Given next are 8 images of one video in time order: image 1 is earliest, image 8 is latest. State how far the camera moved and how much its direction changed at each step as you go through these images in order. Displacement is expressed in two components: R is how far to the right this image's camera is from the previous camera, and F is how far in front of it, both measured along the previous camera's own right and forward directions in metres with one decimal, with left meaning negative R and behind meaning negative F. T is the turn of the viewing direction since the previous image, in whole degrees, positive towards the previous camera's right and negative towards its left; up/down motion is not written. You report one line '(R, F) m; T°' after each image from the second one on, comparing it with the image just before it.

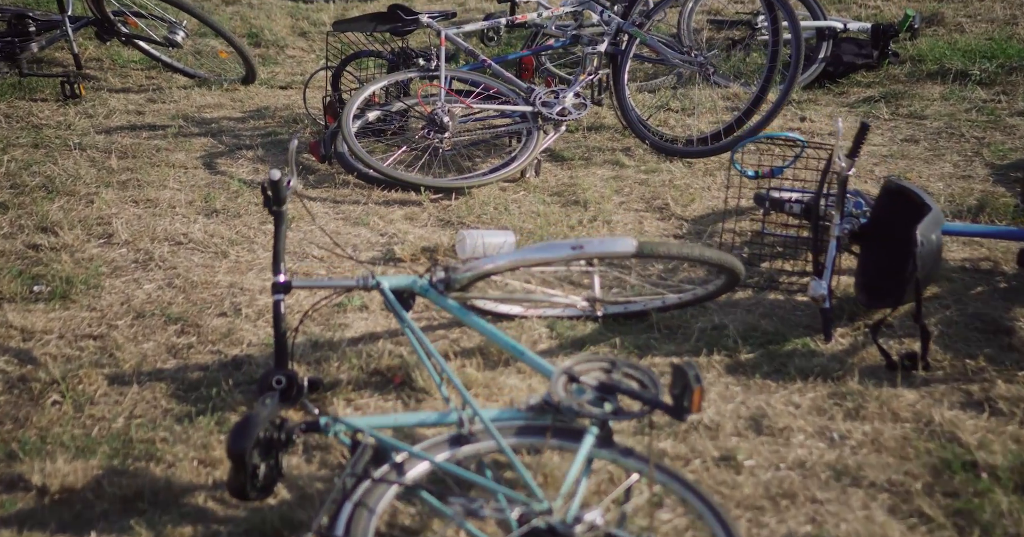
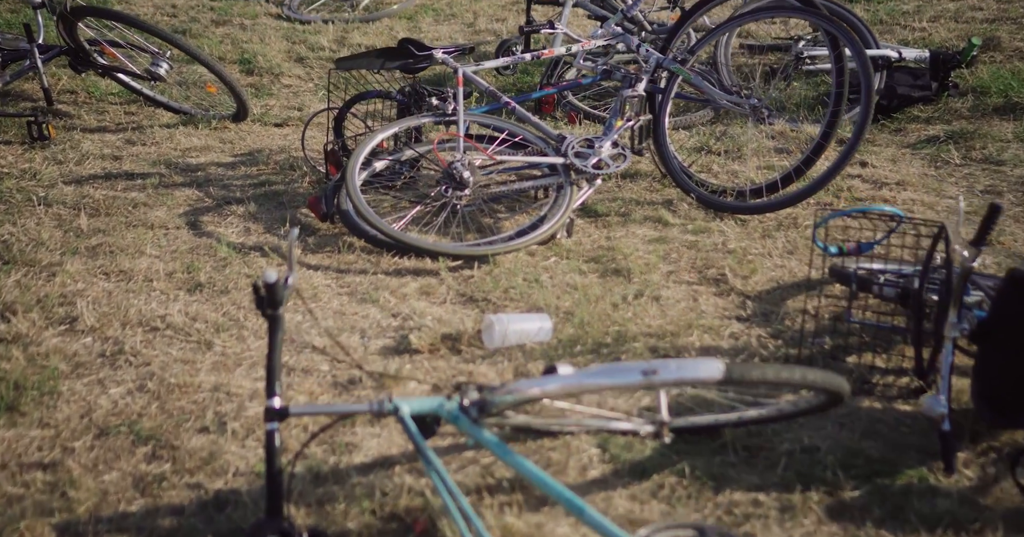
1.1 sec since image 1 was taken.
(-0.1, +0.7) m; 0°
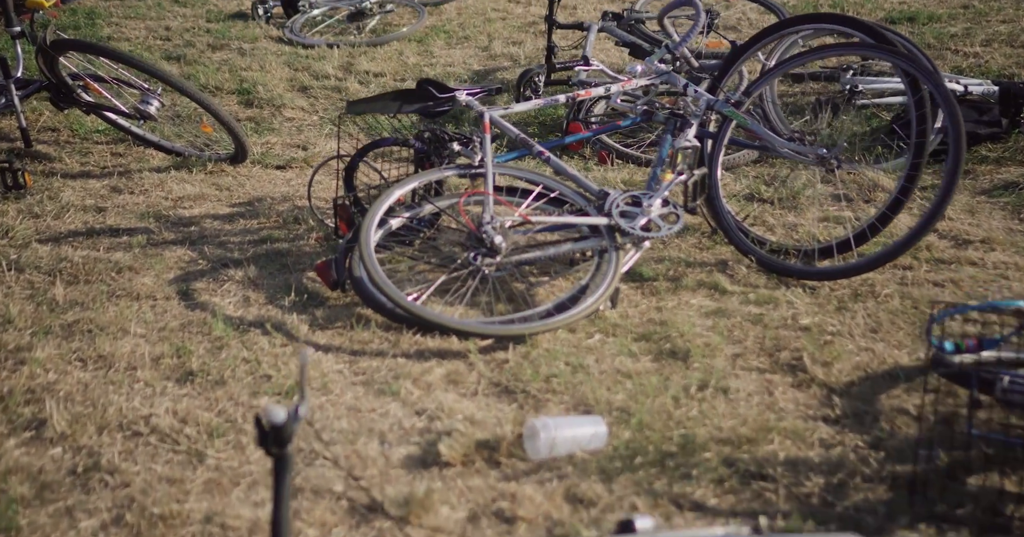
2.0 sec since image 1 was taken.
(-0.1, +0.6) m; 0°
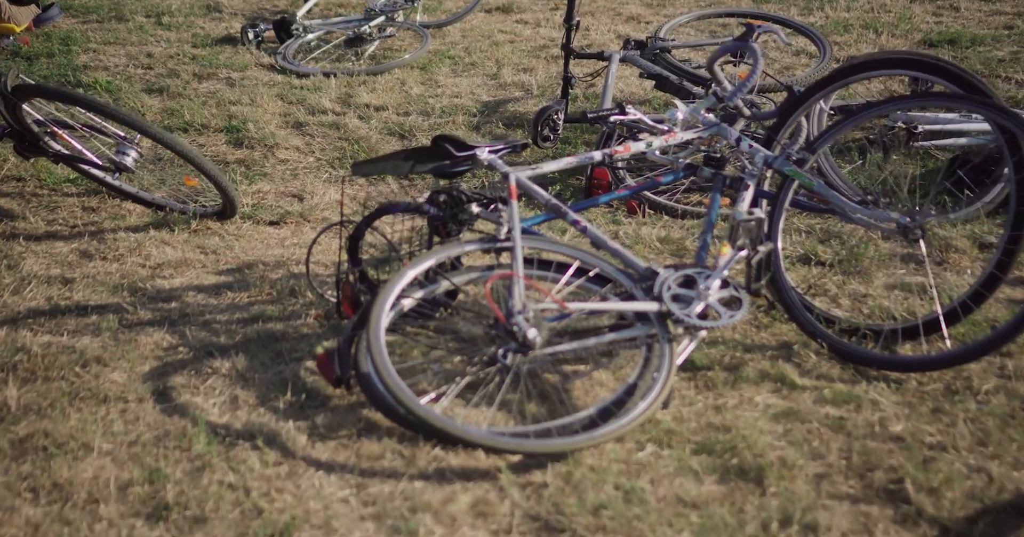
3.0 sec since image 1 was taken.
(-0.1, +0.6) m; 0°
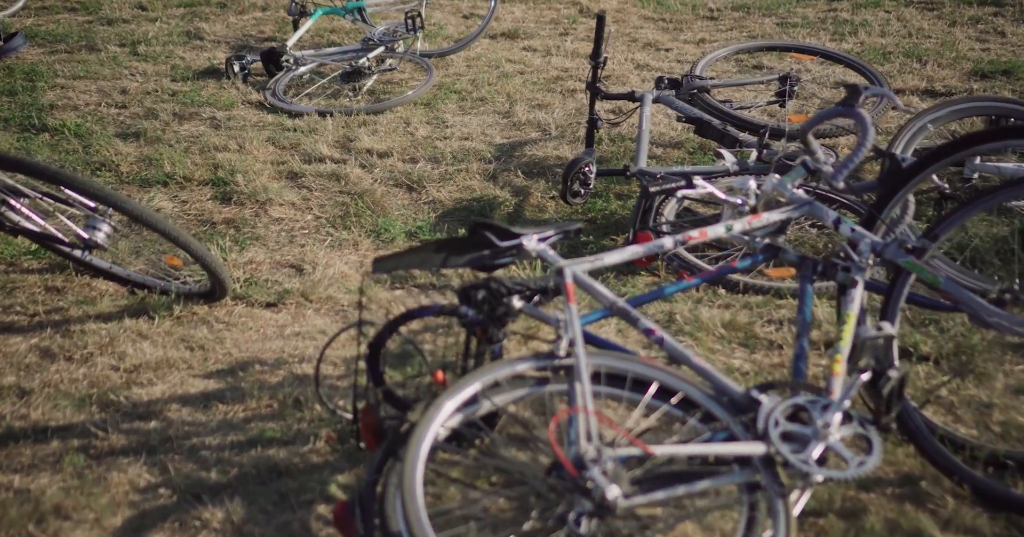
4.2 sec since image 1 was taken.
(-0.2, +0.8) m; +1°
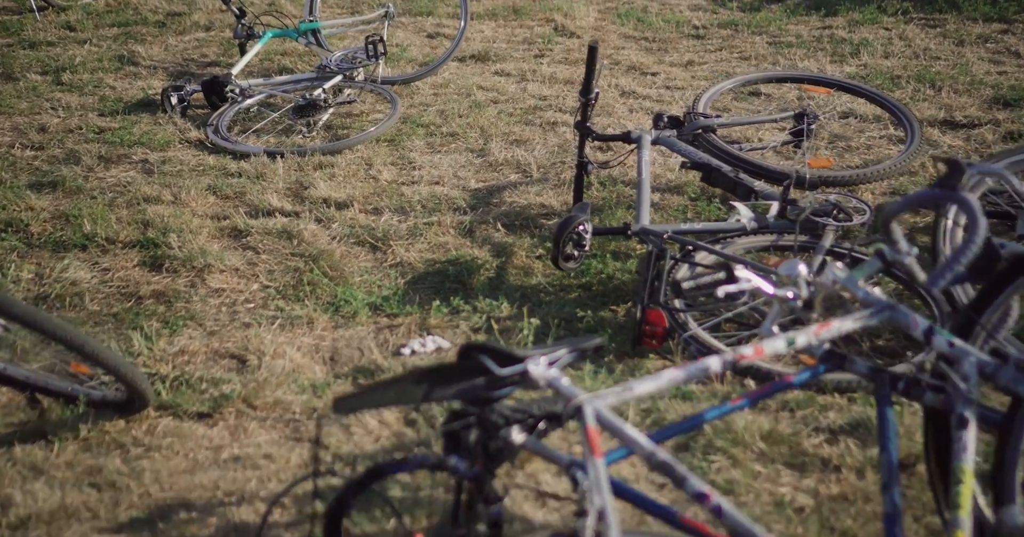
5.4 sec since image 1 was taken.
(-0.1, +0.8) m; +2°
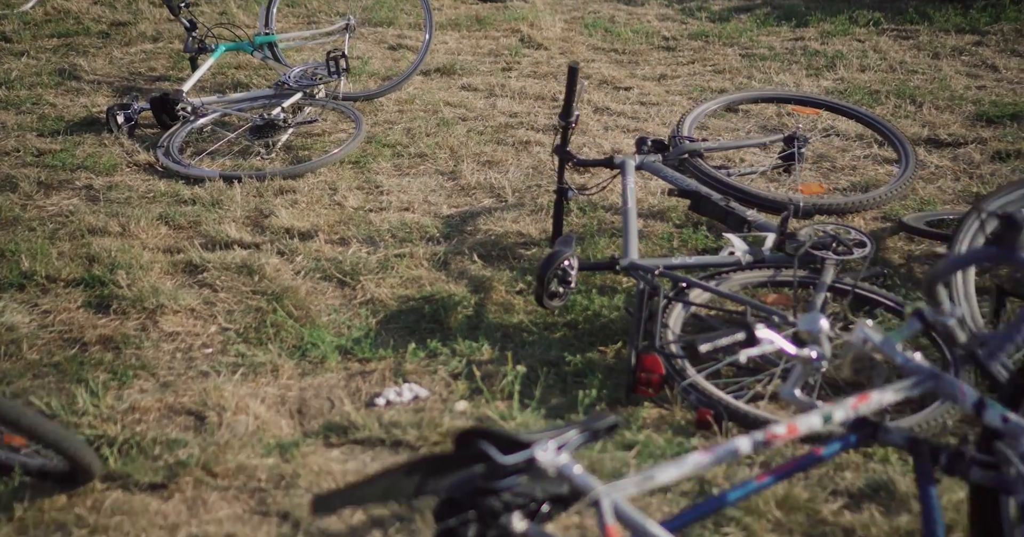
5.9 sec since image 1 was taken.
(-0.1, +0.3) m; +2°
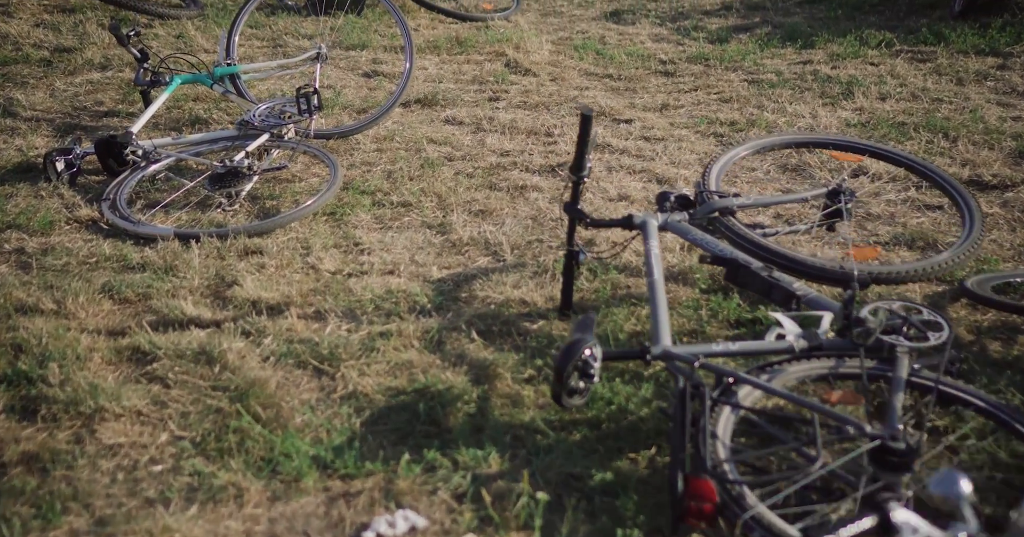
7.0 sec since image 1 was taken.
(-0.1, +0.7) m; +1°
